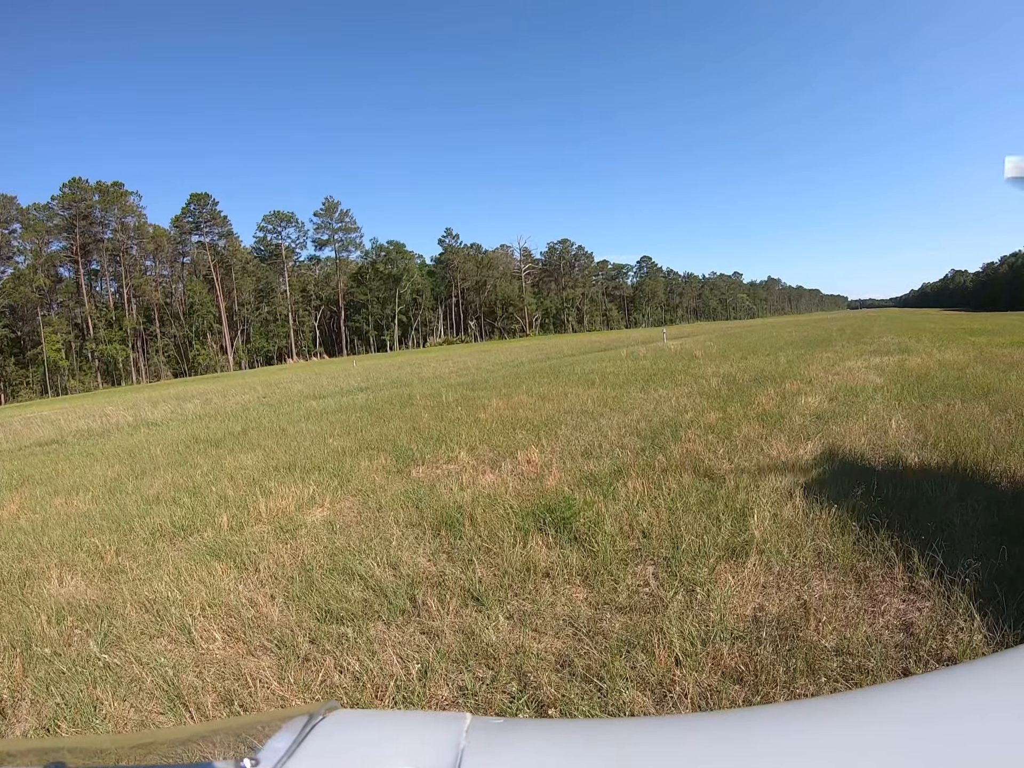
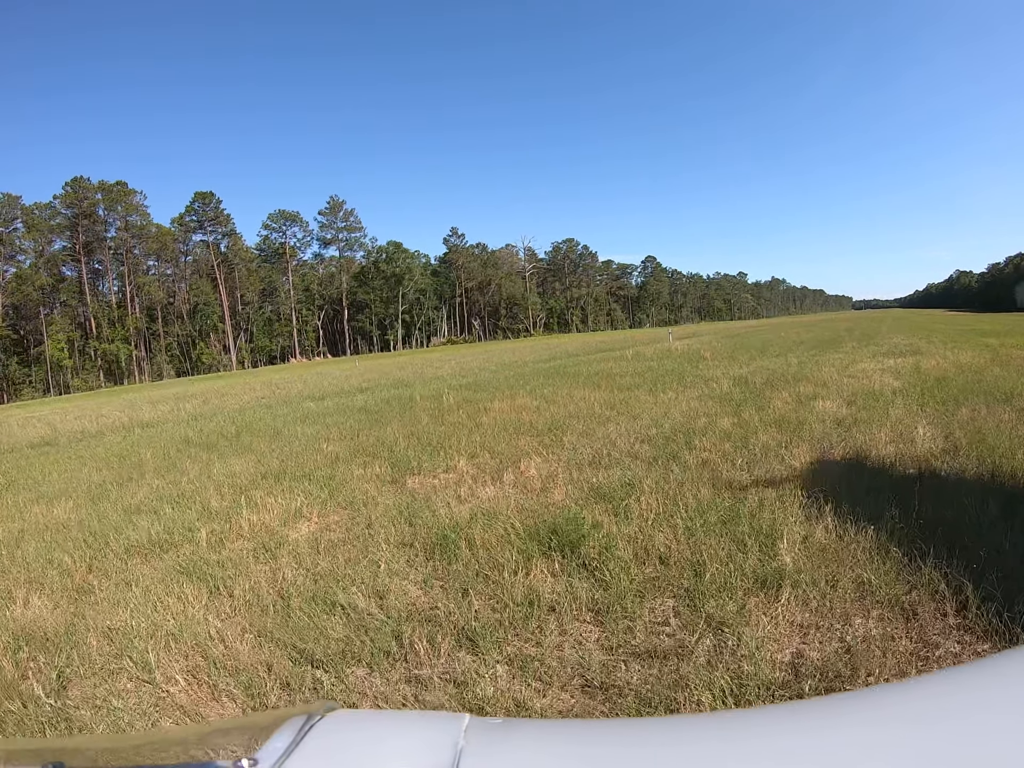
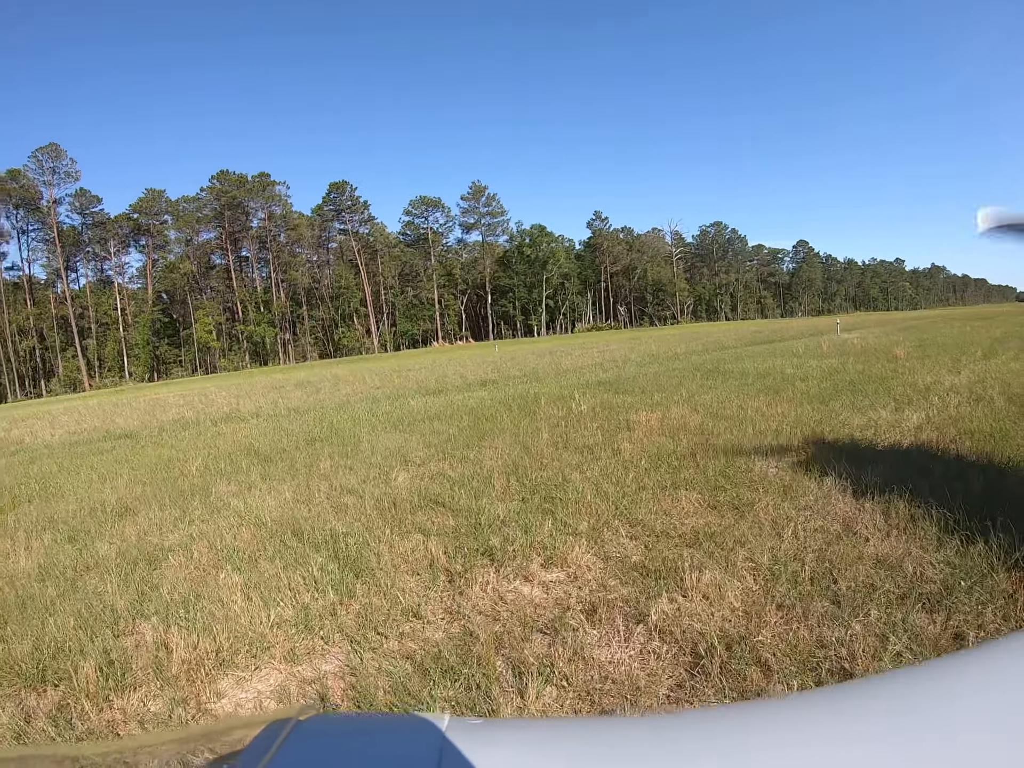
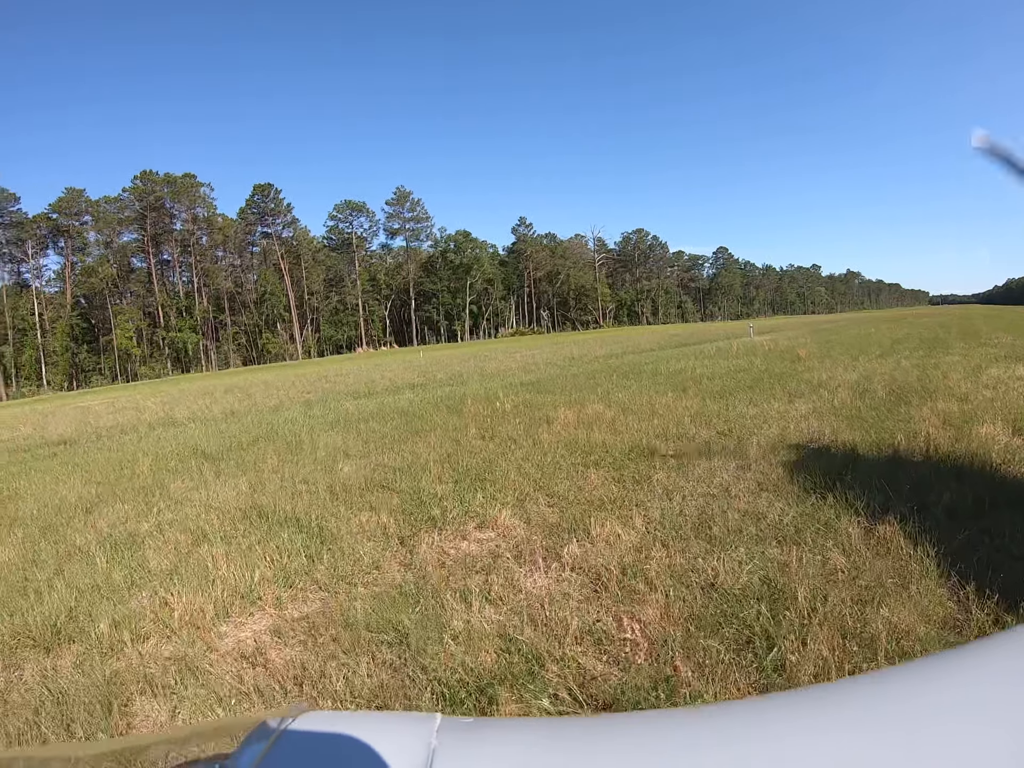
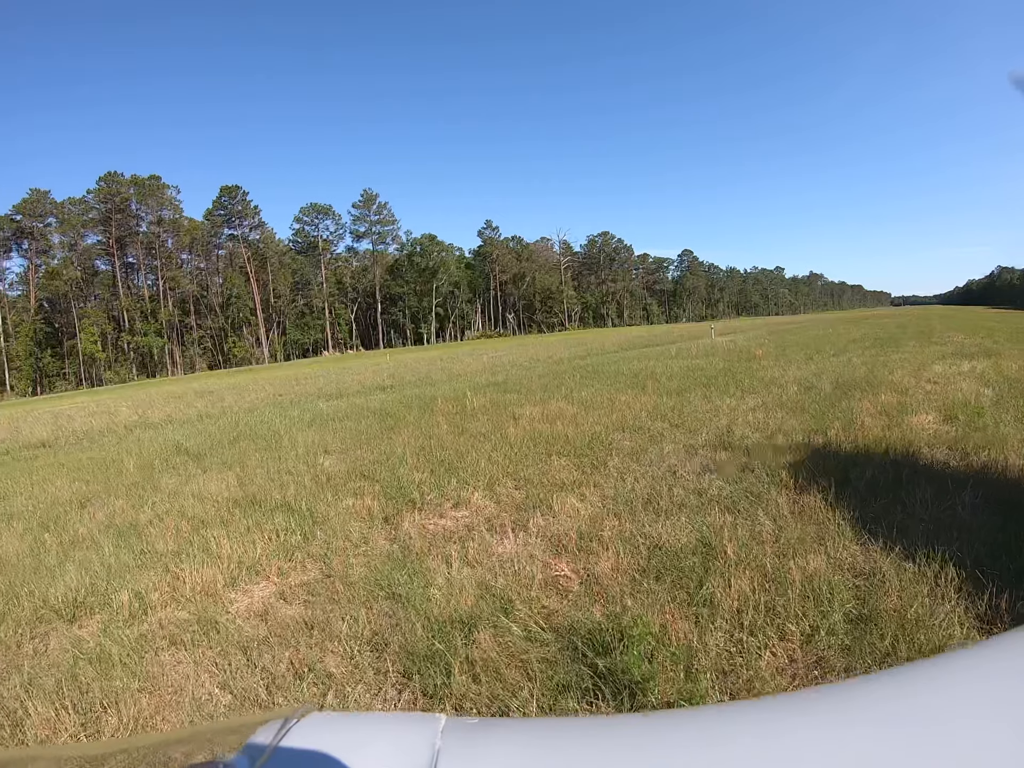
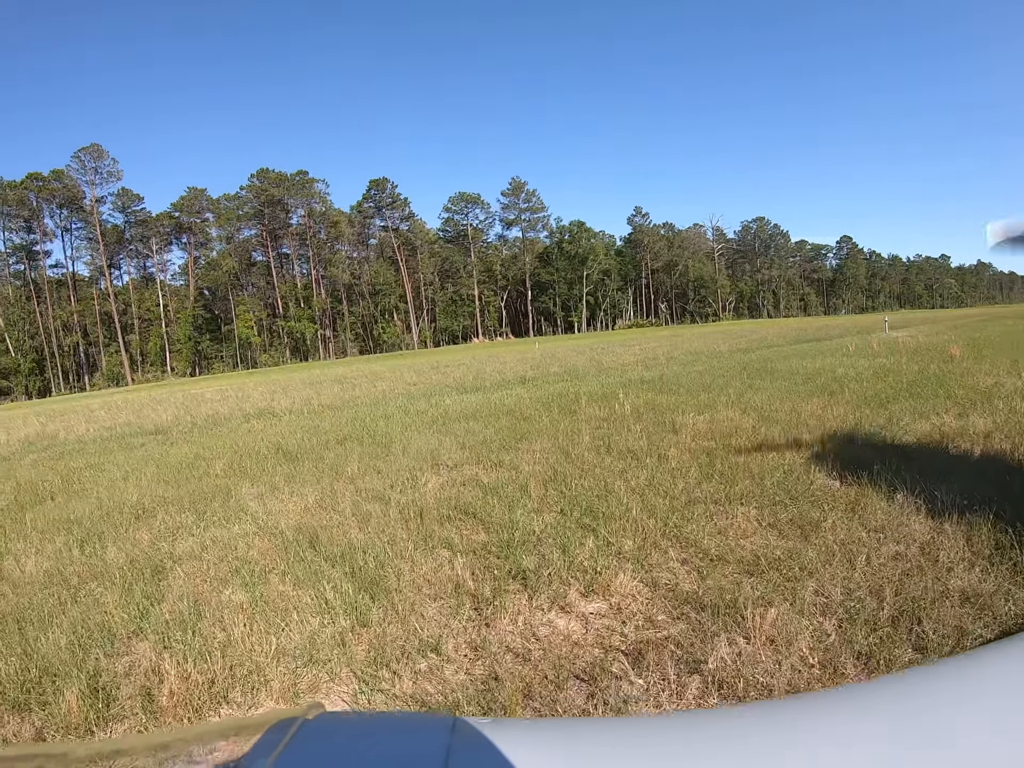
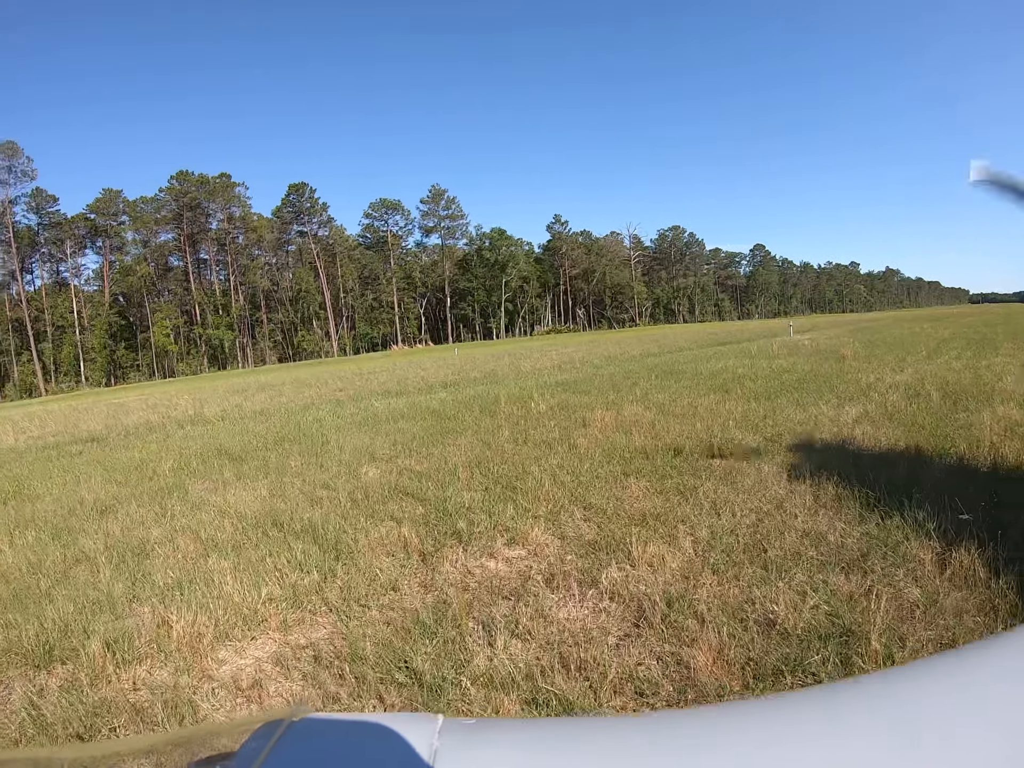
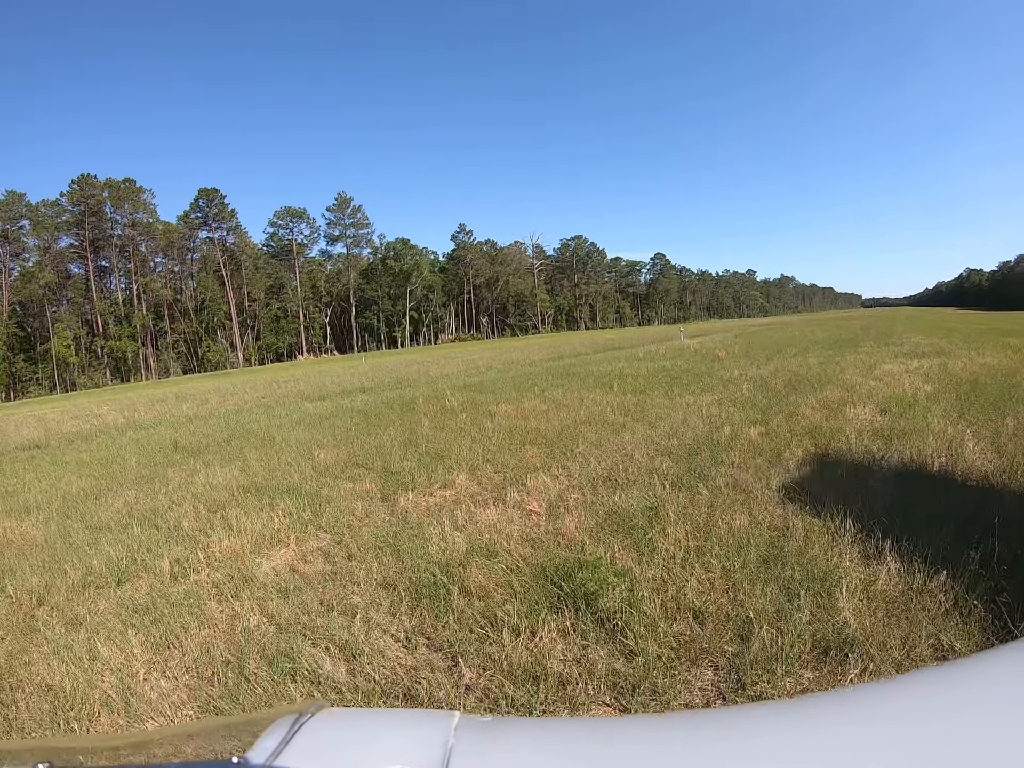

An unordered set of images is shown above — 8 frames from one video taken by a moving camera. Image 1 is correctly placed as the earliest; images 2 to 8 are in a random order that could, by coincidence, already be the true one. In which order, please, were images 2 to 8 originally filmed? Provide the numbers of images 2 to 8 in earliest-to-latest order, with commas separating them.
2, 8, 5, 4, 7, 3, 6
